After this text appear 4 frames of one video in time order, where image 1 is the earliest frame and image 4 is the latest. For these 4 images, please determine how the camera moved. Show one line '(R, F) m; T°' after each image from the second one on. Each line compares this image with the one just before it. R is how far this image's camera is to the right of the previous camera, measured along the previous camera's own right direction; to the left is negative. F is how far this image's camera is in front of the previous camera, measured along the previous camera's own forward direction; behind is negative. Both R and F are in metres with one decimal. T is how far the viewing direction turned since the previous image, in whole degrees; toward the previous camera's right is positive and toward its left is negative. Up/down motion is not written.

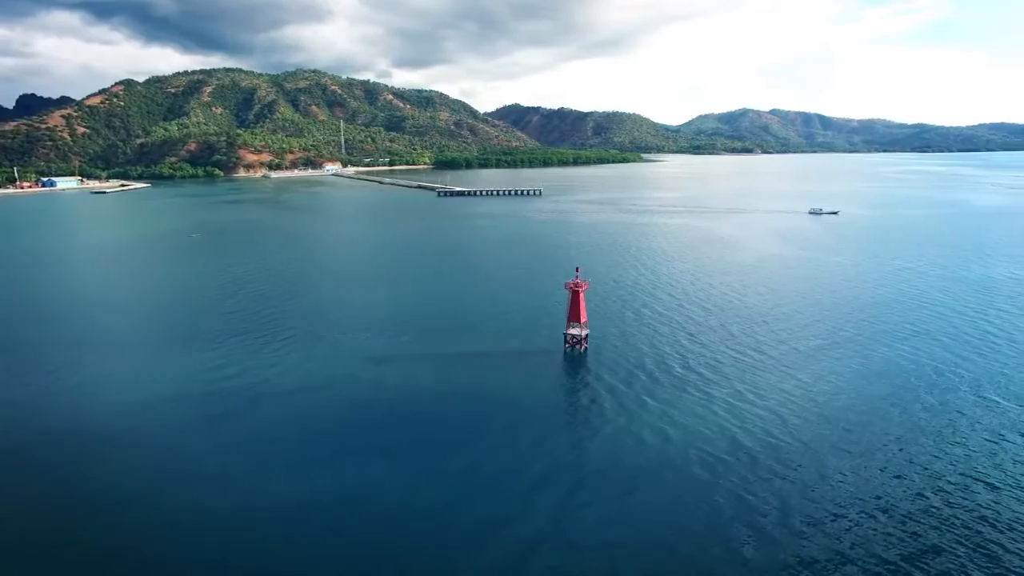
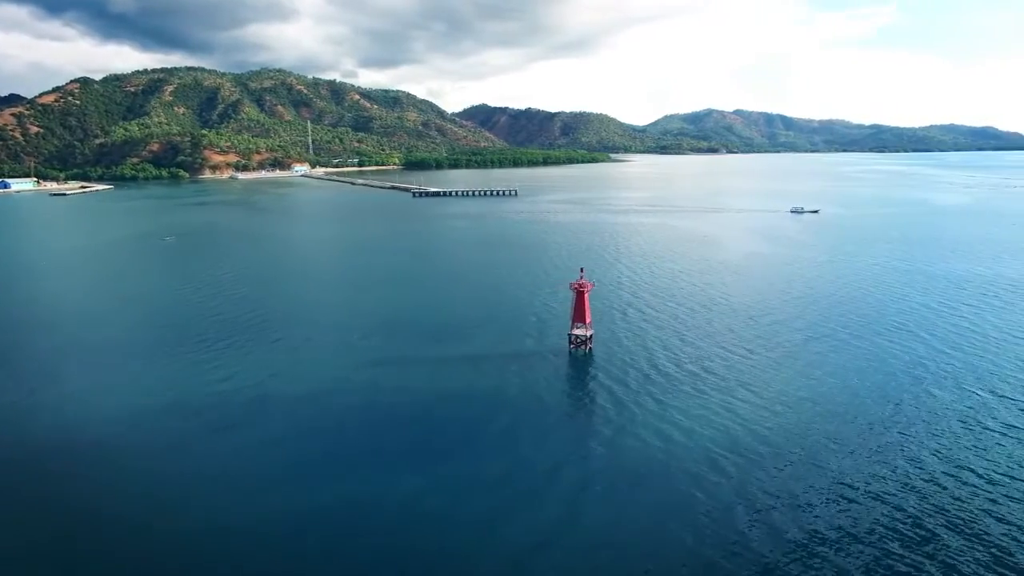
(-1.5, 0.0) m; +3°
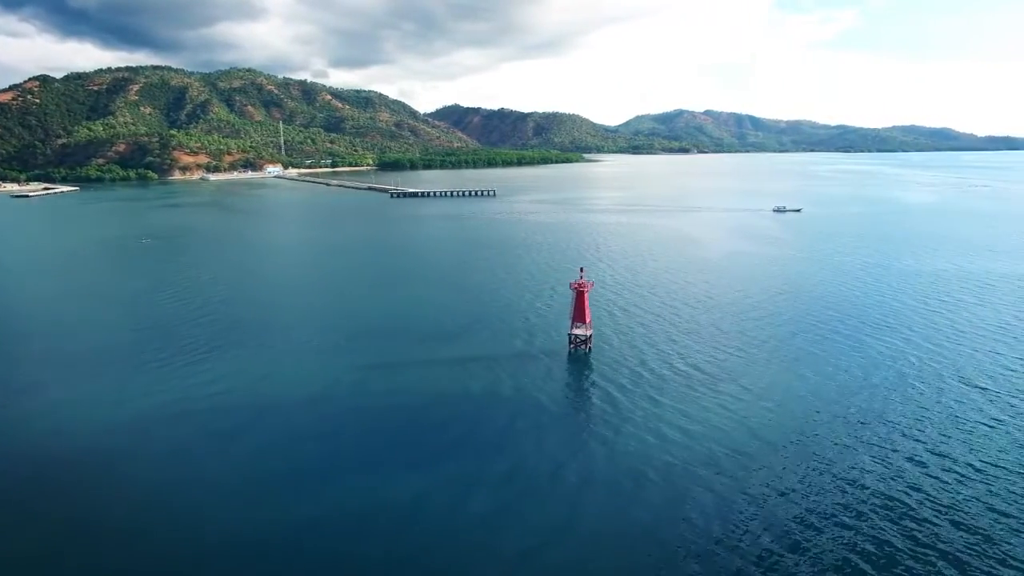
(-0.5, -1.6) m; +2°
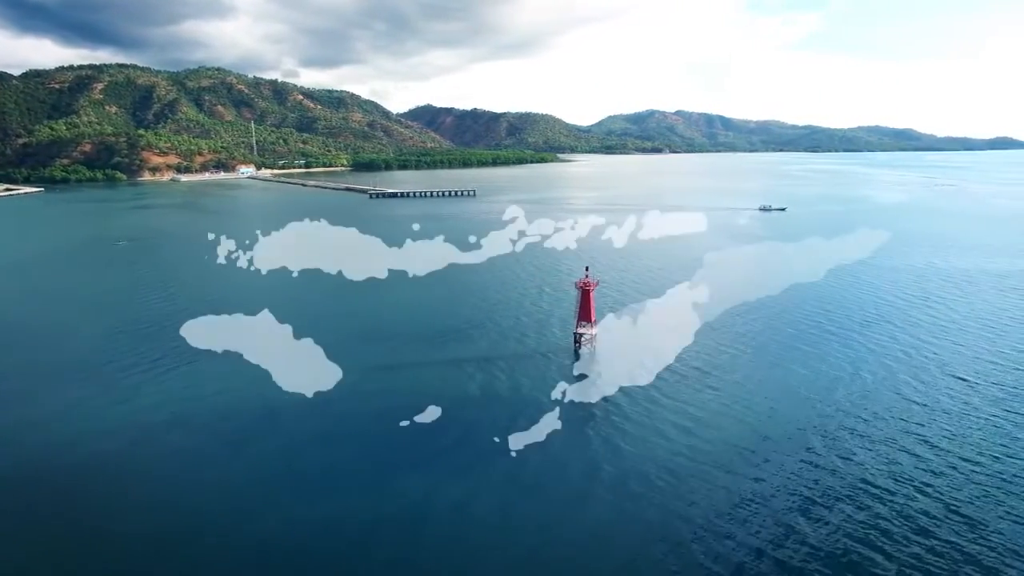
(-0.7, -1.5) m; +2°
